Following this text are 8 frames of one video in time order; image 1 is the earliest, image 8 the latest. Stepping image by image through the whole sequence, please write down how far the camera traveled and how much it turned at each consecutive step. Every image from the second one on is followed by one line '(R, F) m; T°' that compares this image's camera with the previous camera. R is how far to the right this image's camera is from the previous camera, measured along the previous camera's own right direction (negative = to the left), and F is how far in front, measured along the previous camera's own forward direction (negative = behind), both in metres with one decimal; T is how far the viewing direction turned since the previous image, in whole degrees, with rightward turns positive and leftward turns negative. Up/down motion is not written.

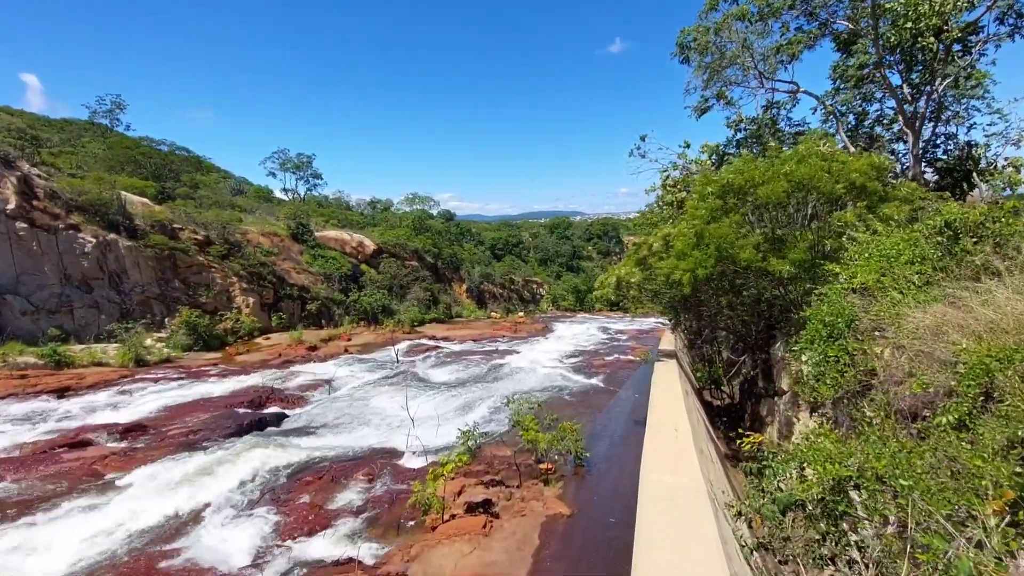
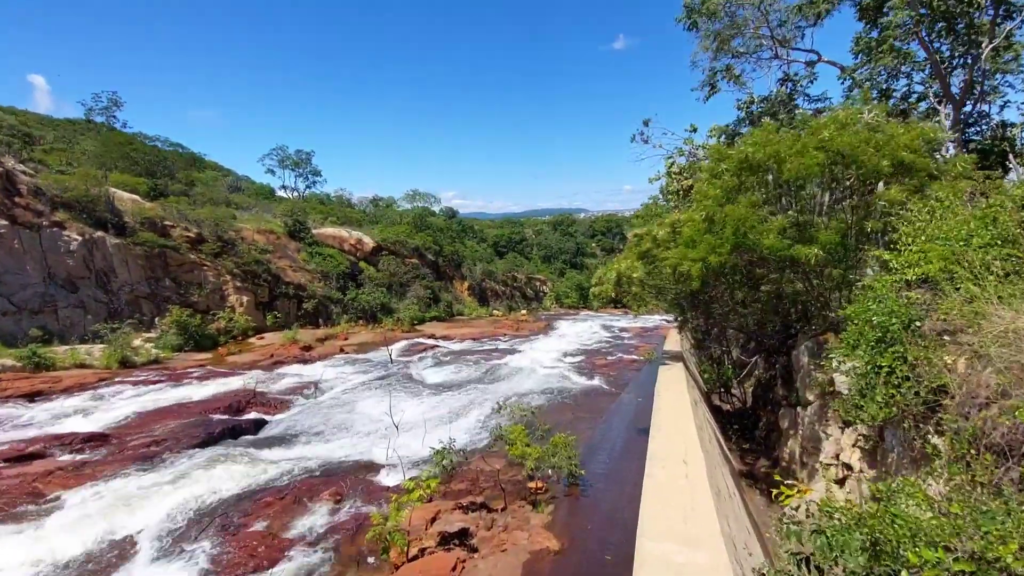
(+0.3, +0.9) m; -1°
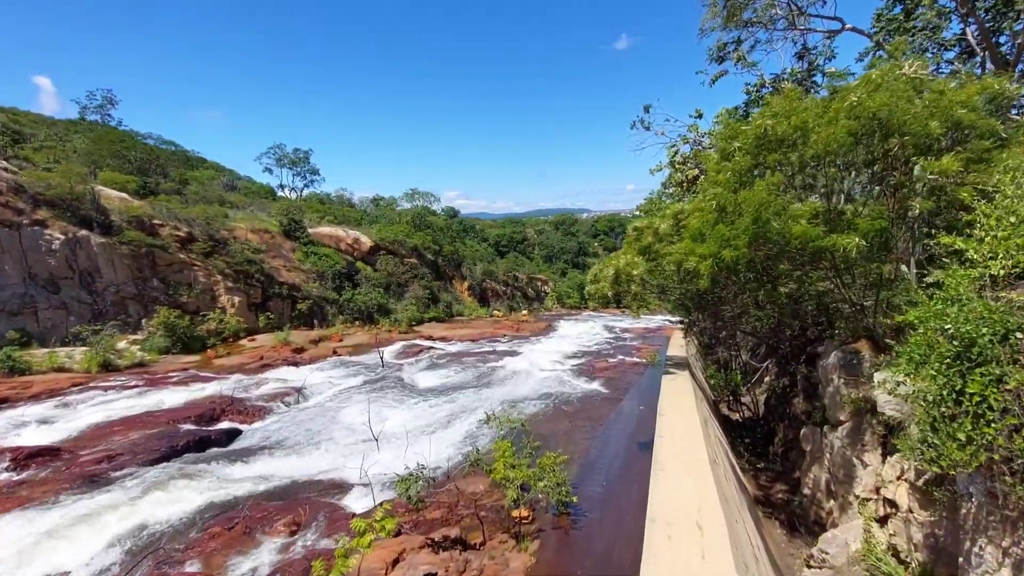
(+0.3, +0.9) m; 0°
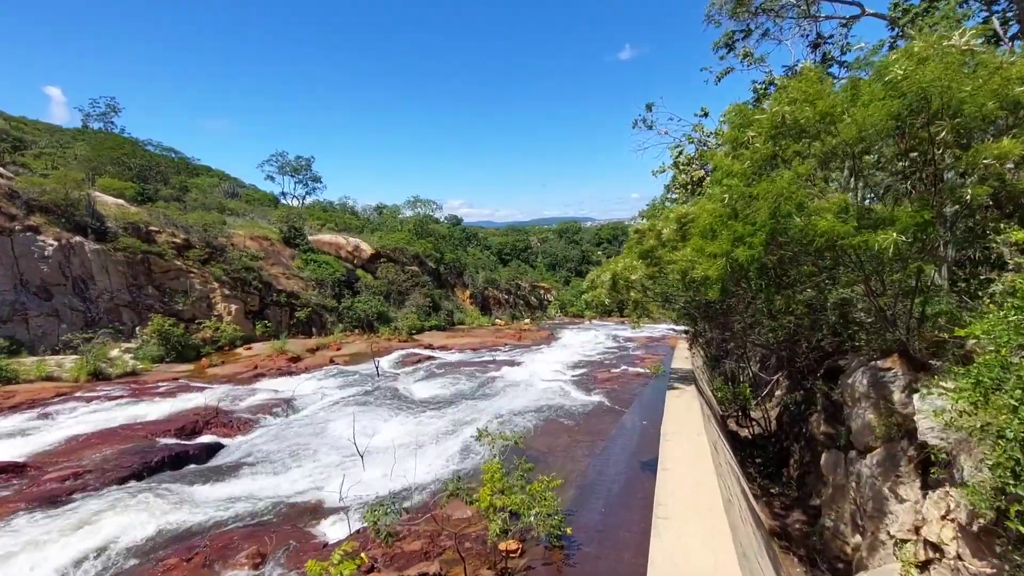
(+0.2, +0.6) m; 0°
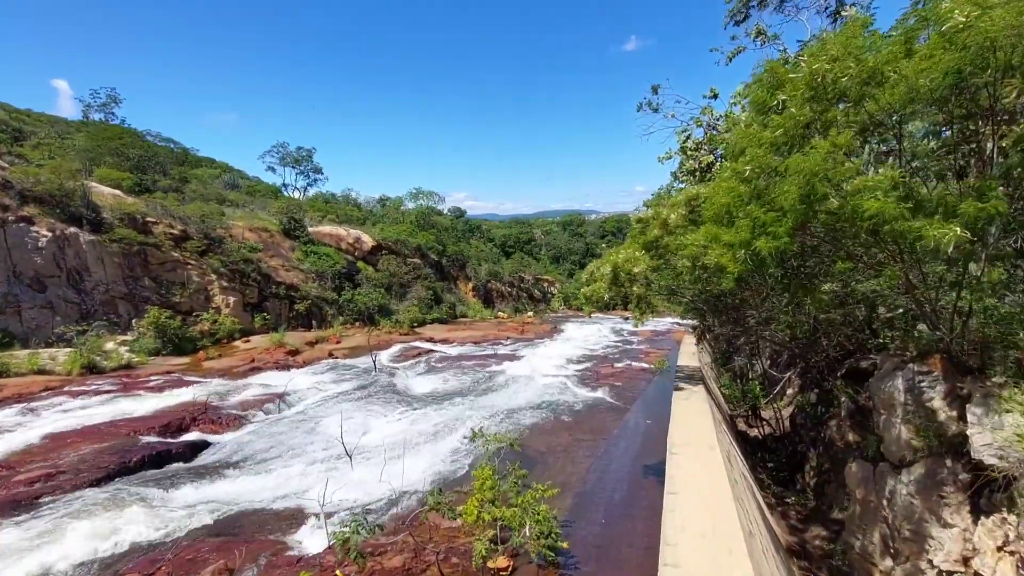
(+0.1, +0.5) m; -1°
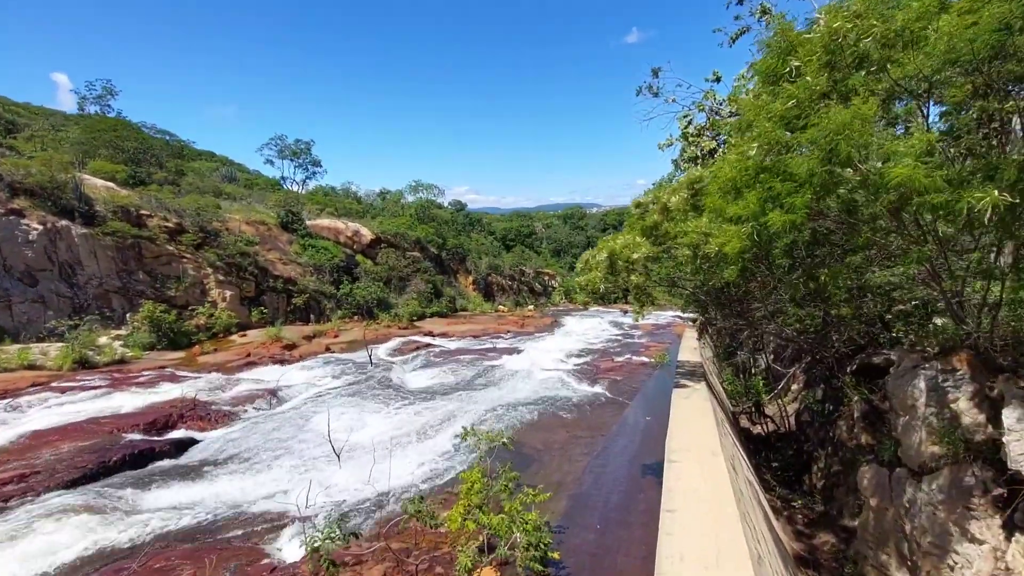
(+0.1, +0.4) m; 0°
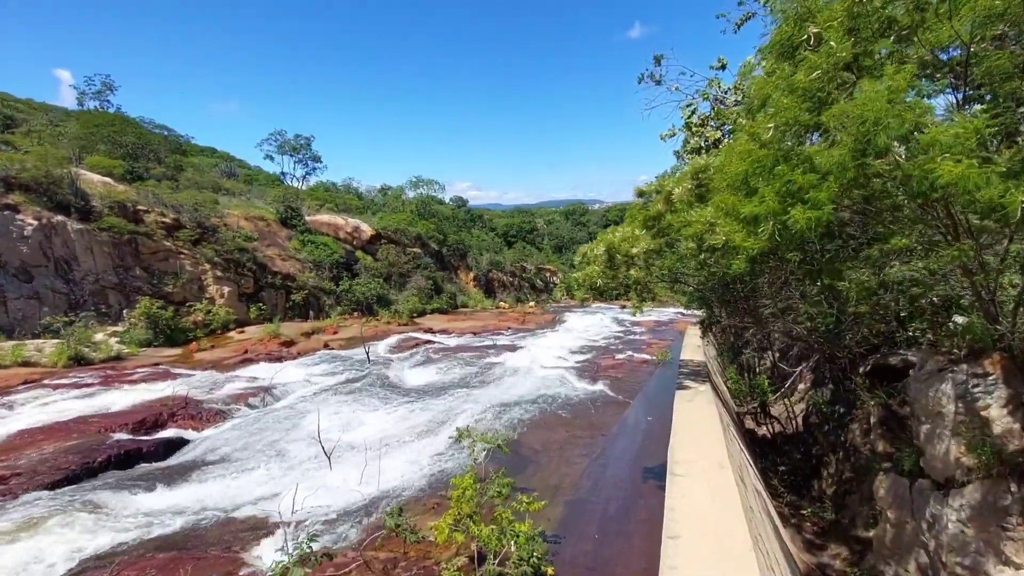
(+0.1, +0.3) m; 0°
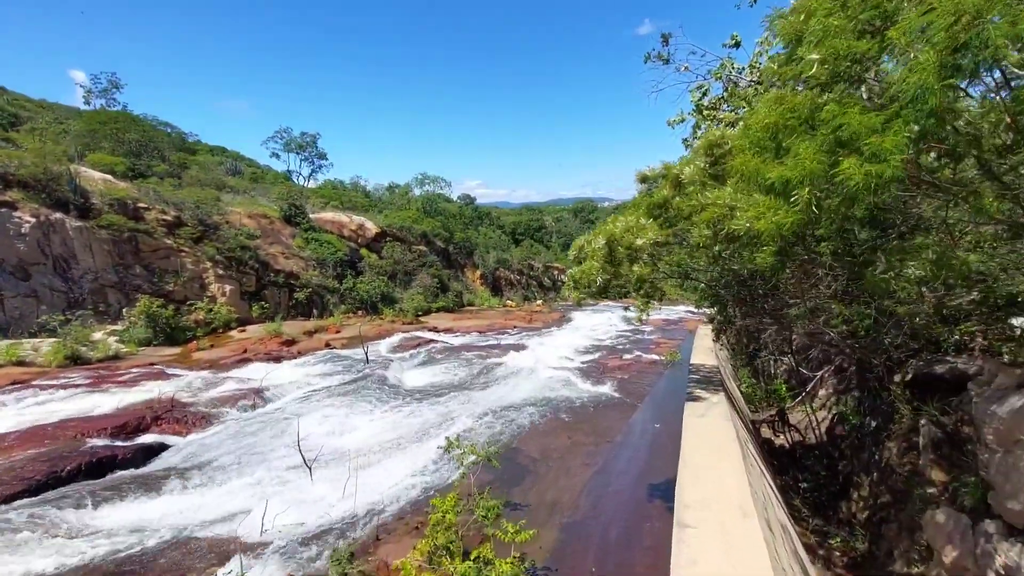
(+0.2, +0.7) m; -1°
